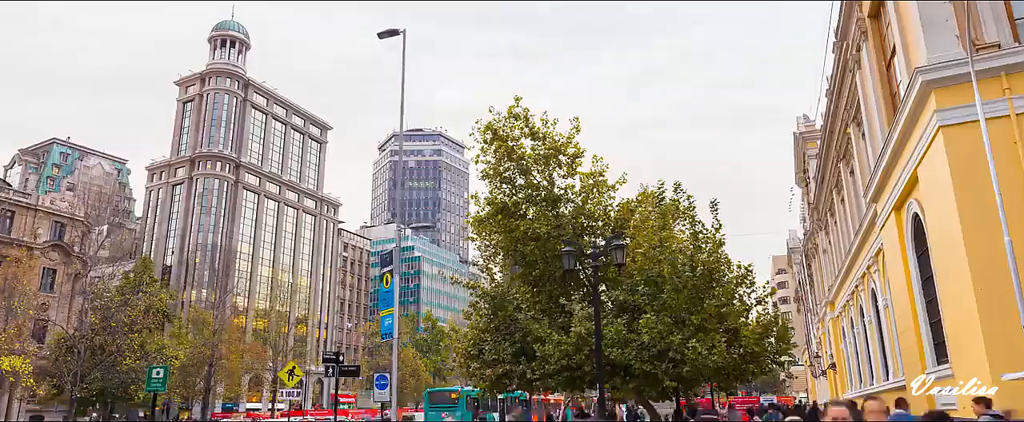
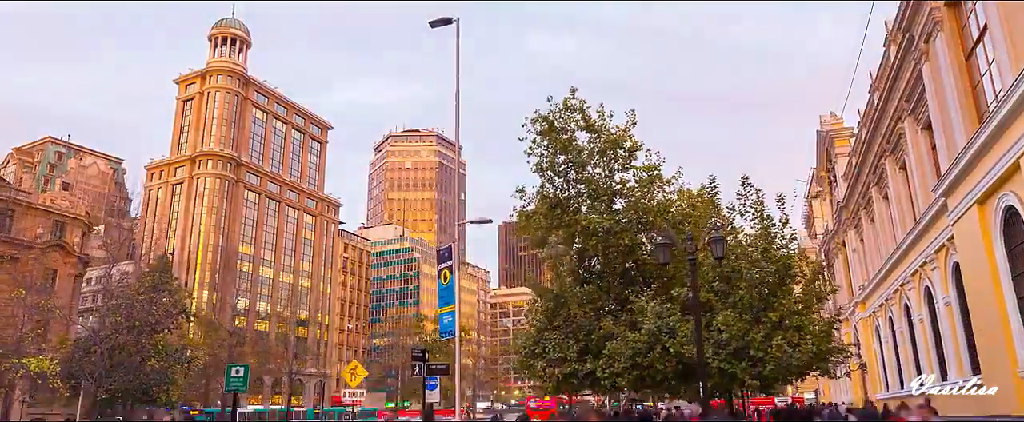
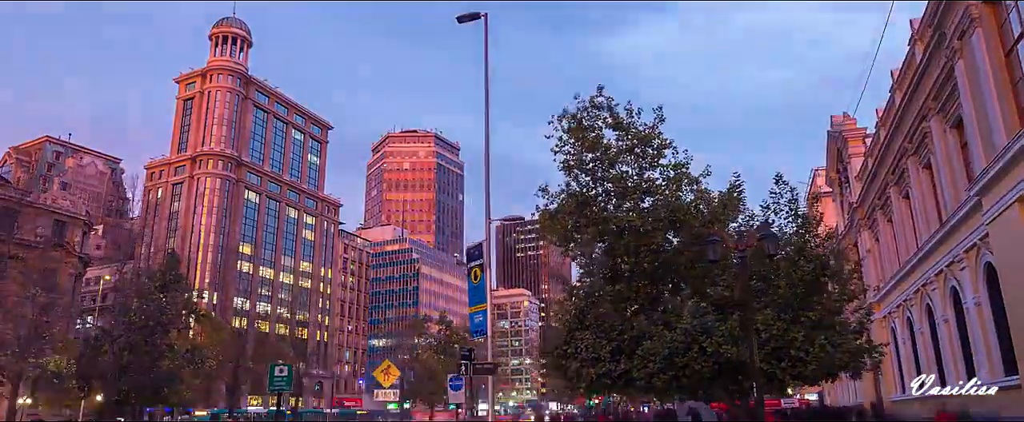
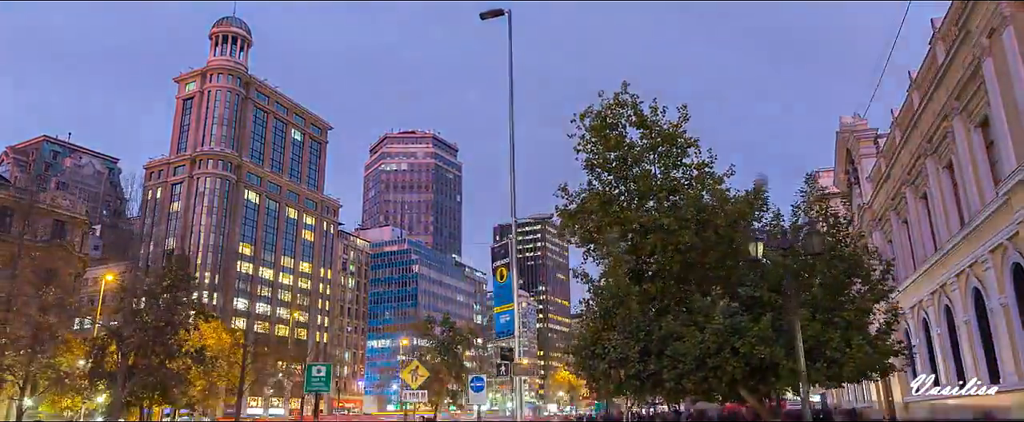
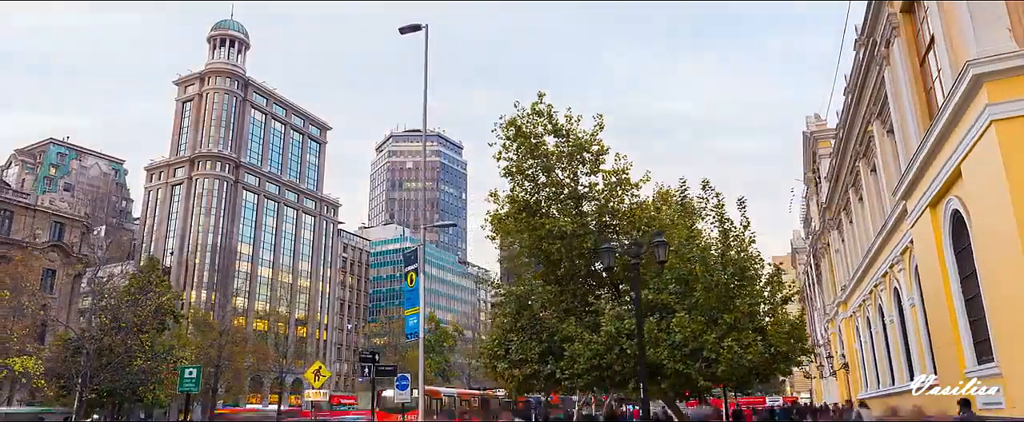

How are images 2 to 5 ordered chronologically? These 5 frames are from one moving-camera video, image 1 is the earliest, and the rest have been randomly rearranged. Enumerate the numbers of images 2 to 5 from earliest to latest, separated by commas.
5, 2, 3, 4
